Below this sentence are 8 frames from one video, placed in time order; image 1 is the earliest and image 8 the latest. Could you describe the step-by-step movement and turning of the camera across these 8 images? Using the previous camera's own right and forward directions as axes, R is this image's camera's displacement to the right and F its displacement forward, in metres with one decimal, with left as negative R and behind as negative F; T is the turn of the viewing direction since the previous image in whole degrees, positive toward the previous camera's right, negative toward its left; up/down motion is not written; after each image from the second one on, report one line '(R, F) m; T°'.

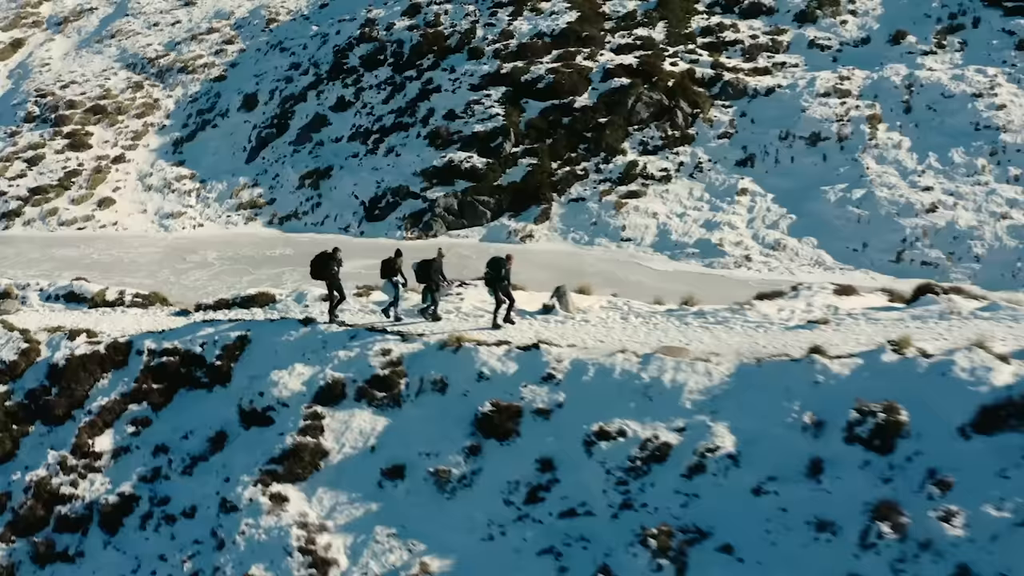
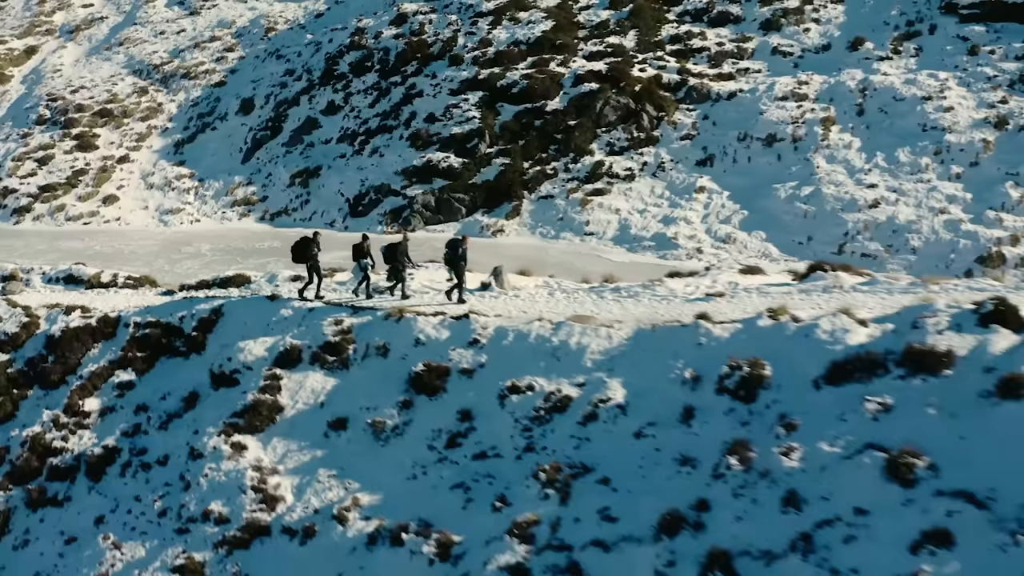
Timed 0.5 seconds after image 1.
(+0.8, -1.0) m; -1°
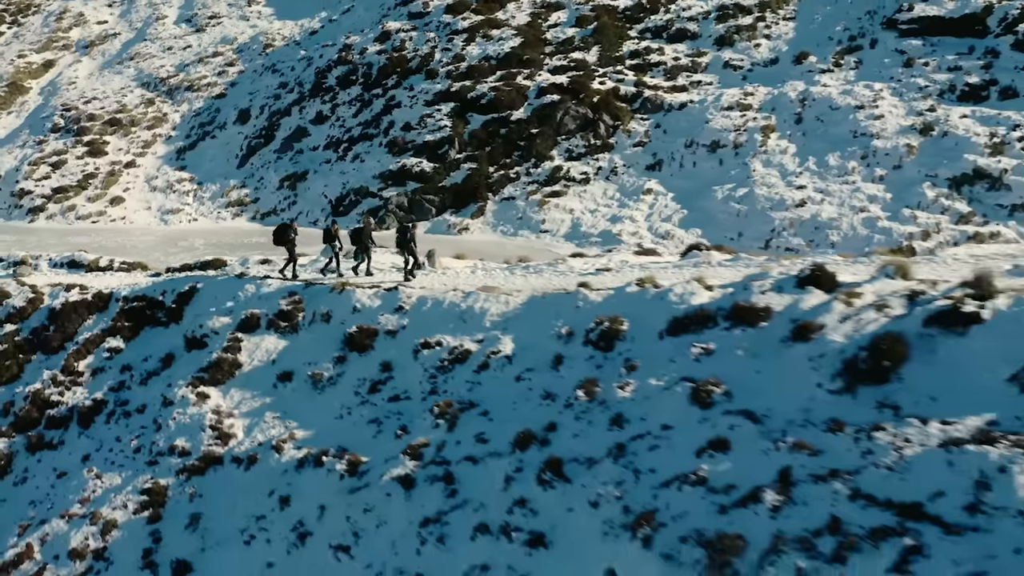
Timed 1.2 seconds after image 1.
(+1.2, -1.6) m; -1°
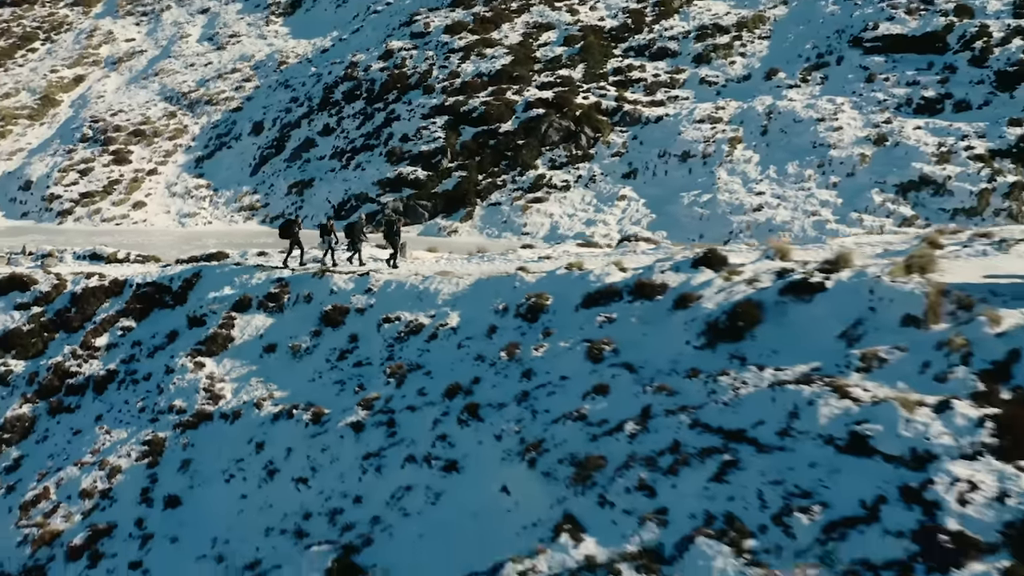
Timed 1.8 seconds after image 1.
(+1.0, -1.5) m; -2°
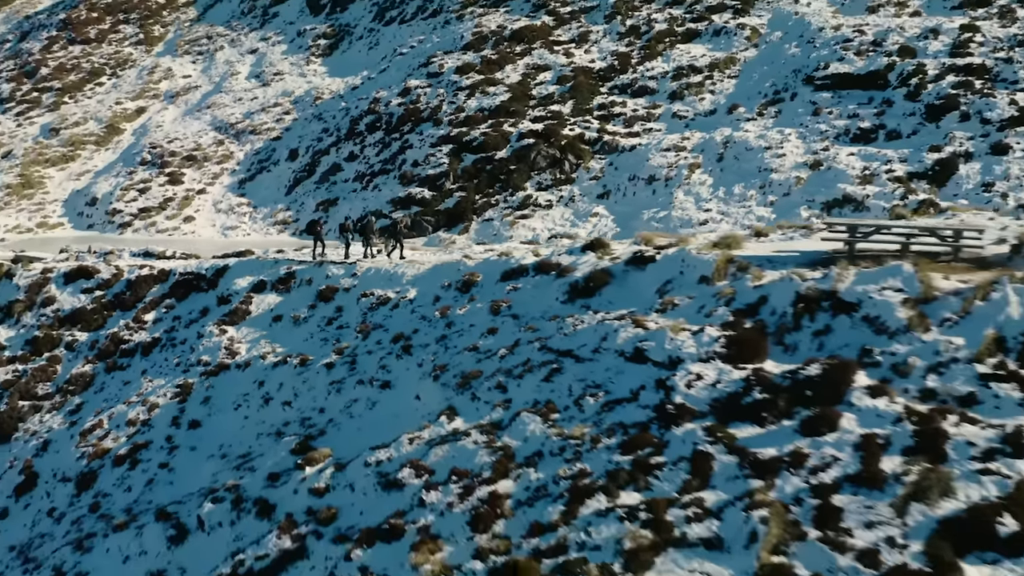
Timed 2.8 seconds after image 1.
(+1.7, -3.1) m; -3°
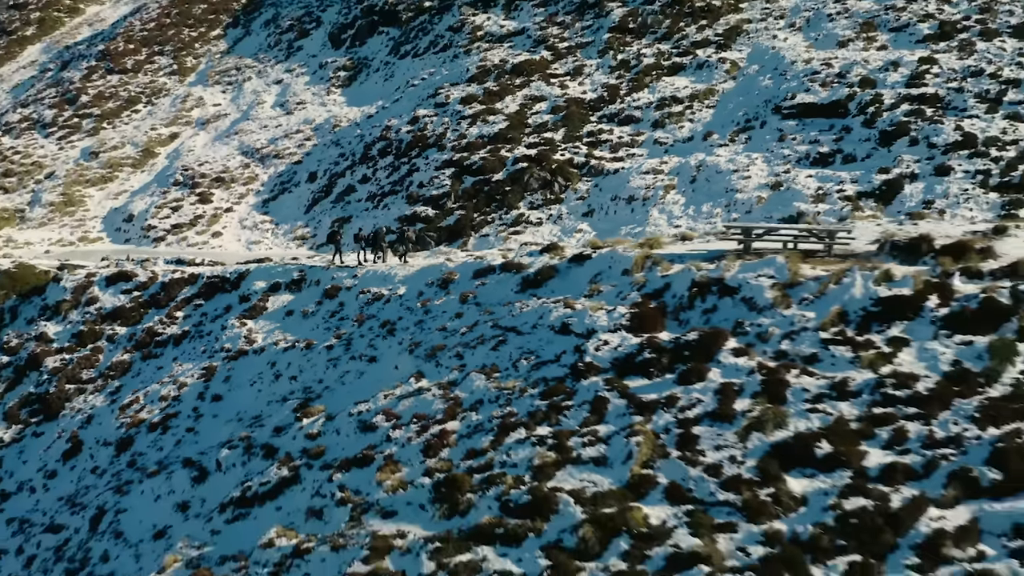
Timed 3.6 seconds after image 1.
(+1.0, -2.4) m; -2°
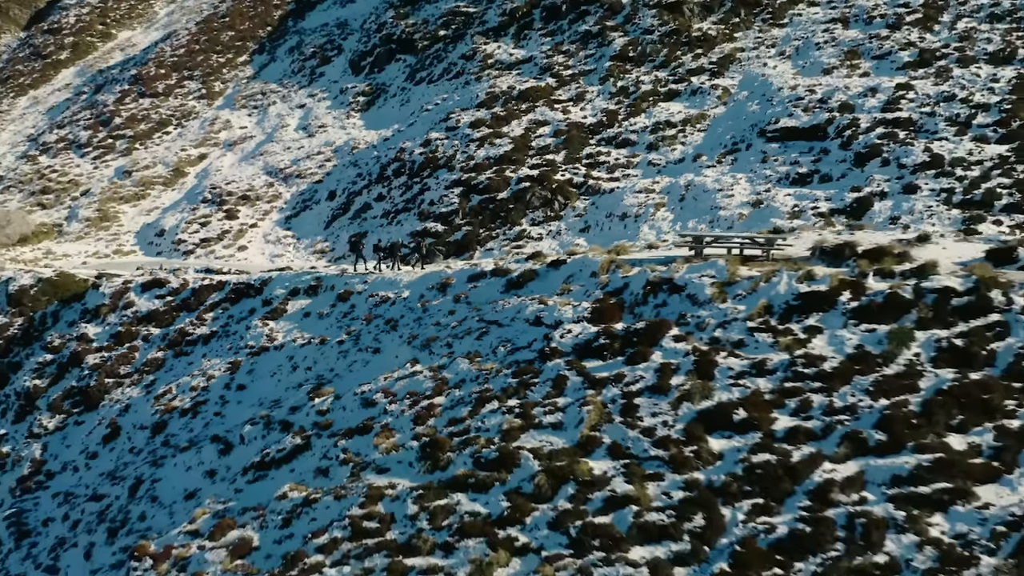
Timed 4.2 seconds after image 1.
(+0.6, -2.0) m; -1°
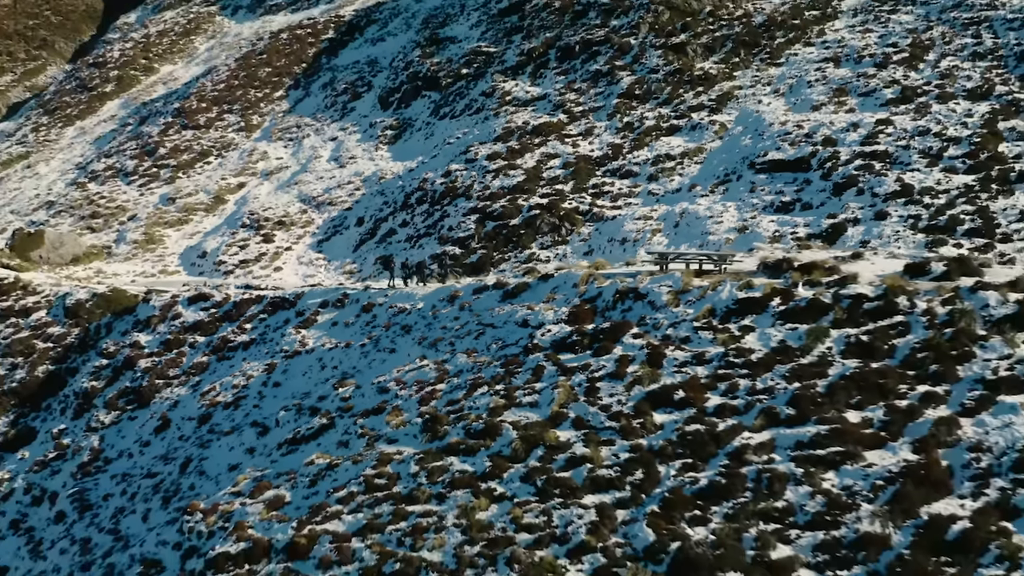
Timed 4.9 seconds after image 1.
(+0.7, -2.7) m; -2°
